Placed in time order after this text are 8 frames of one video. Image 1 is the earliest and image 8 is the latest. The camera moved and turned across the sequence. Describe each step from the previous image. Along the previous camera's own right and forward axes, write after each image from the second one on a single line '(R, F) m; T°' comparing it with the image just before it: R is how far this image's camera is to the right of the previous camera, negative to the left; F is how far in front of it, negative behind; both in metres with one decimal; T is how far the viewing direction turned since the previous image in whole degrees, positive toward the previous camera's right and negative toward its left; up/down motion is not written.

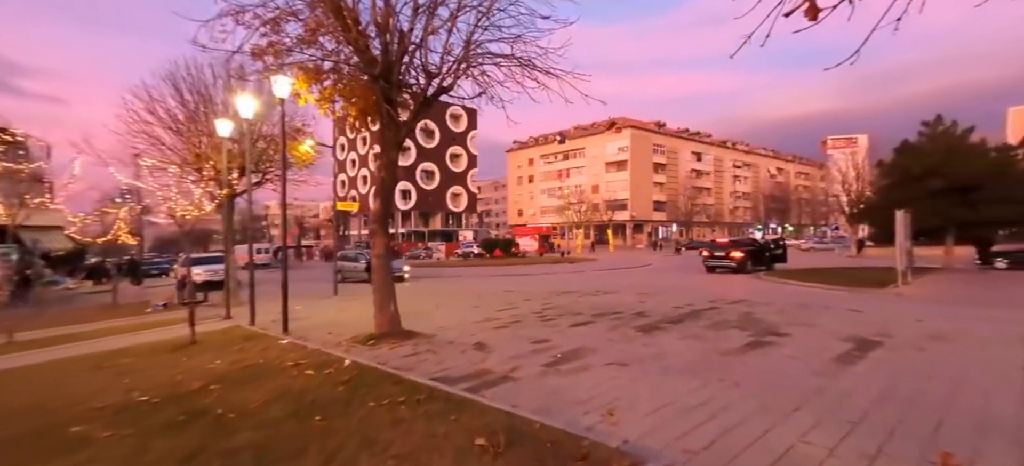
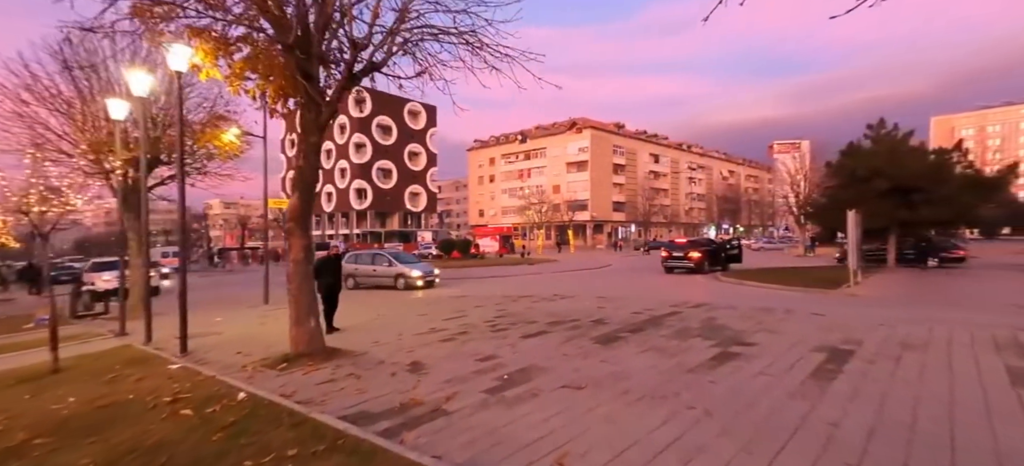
(+0.3, +0.9) m; +5°
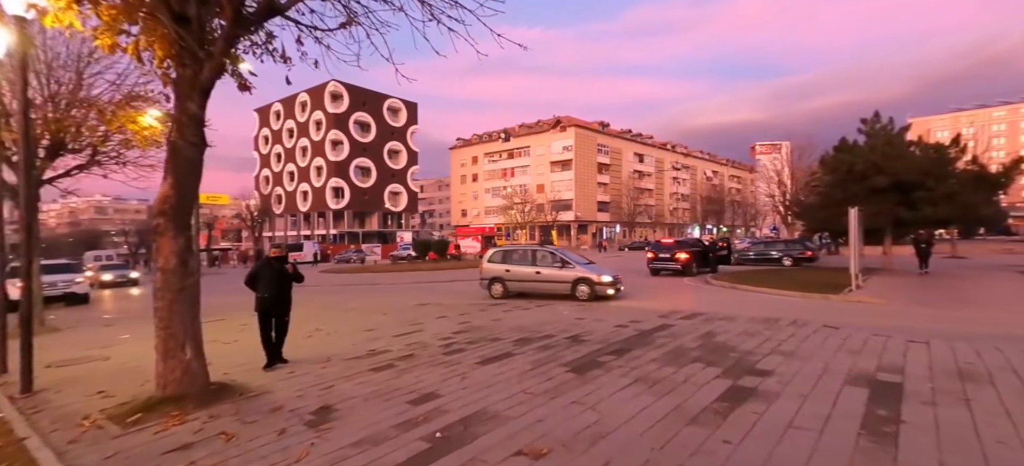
(+0.4, +1.5) m; +2°
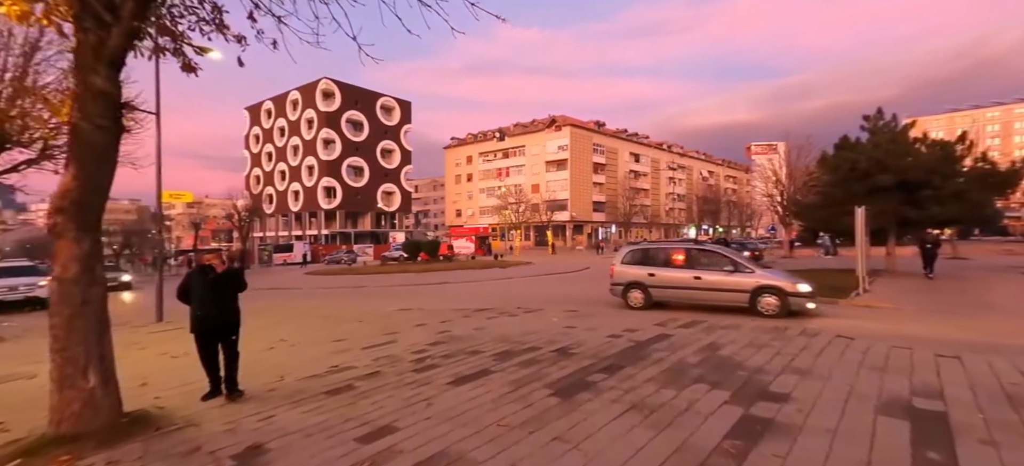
(+0.2, +0.8) m; 0°
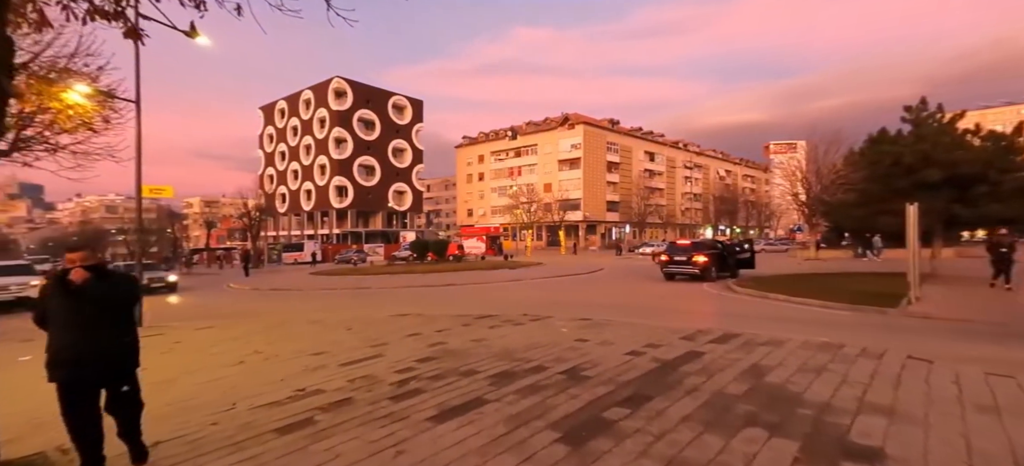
(+0.1, +1.1) m; -2°
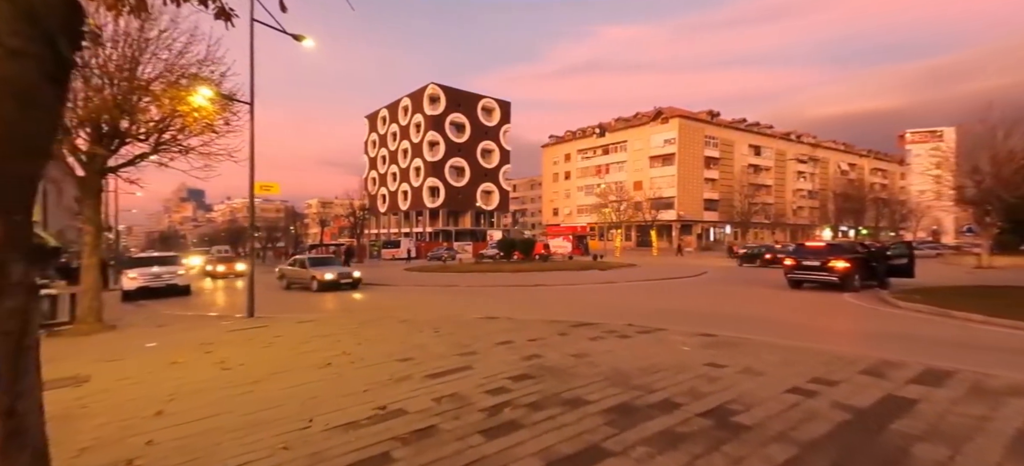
(-0.4, +1.2) m; -11°
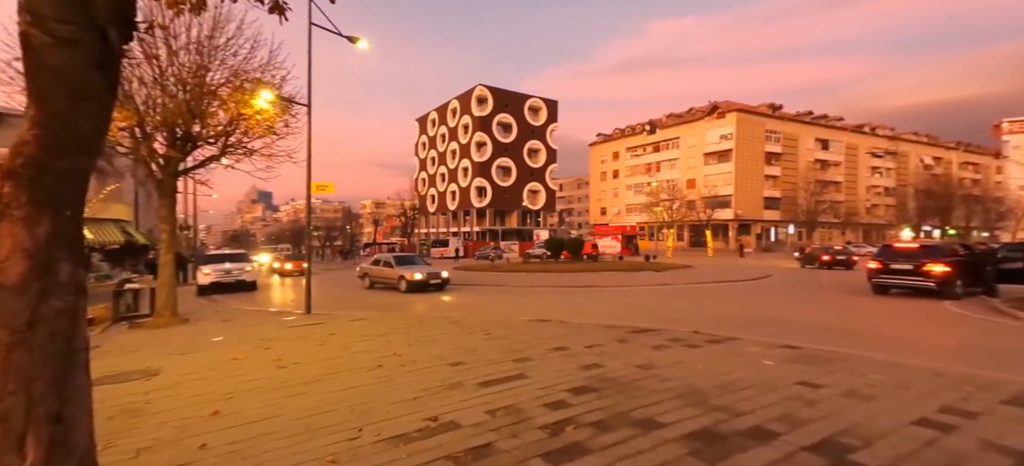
(-0.2, +0.5) m; -6°
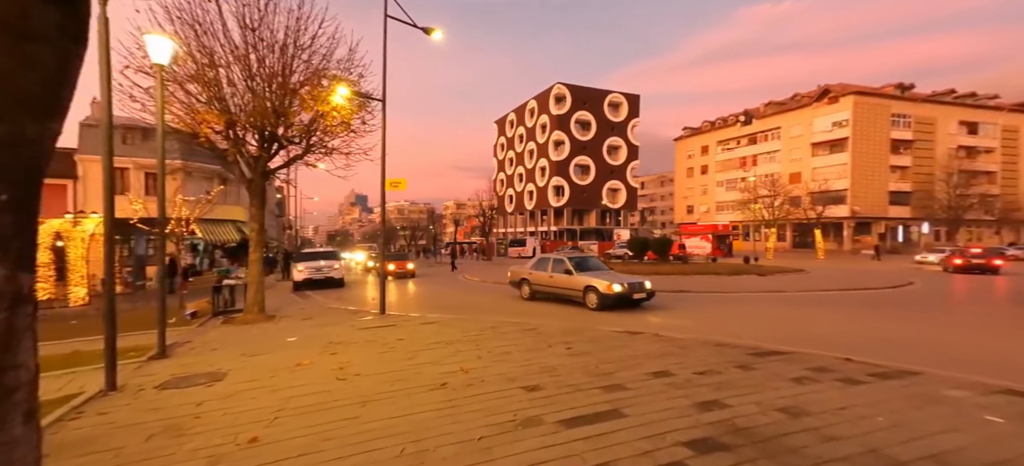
(-0.2, +1.5) m; -10°
